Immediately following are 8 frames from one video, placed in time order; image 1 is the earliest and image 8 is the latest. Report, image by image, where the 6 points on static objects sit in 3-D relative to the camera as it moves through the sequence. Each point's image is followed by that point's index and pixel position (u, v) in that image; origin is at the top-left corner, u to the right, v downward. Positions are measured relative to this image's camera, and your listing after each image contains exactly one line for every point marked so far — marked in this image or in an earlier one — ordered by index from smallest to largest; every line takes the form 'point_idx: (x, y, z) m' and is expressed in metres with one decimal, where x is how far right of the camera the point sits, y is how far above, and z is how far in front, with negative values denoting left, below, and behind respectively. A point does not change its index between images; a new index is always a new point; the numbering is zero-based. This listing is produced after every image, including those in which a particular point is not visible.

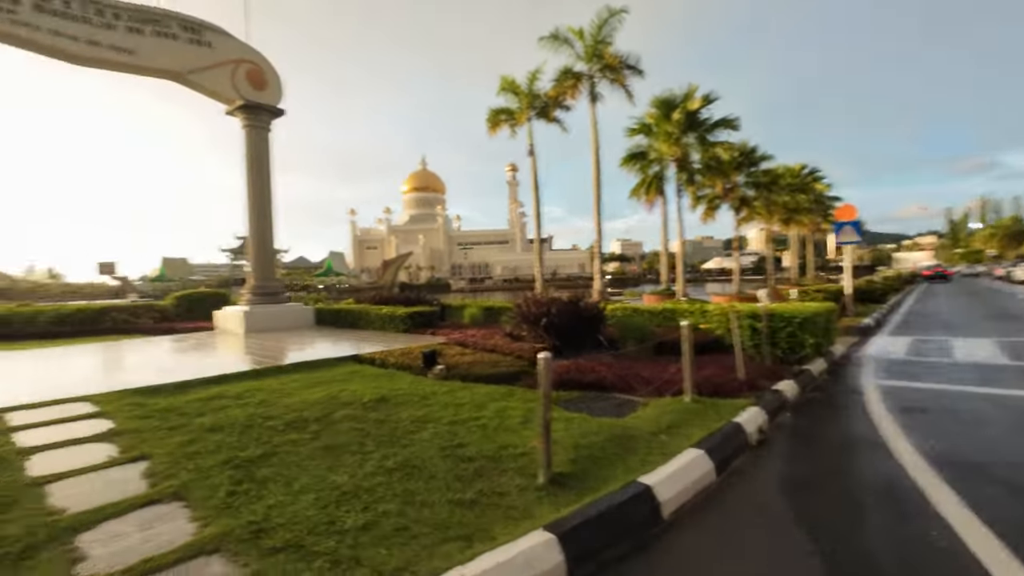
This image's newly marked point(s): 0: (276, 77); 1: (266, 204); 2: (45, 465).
0: (-5.3, +4.7, +12.4) m
1: (-5.5, +1.9, +12.3) m
2: (-2.9, -1.0, +3.4) m
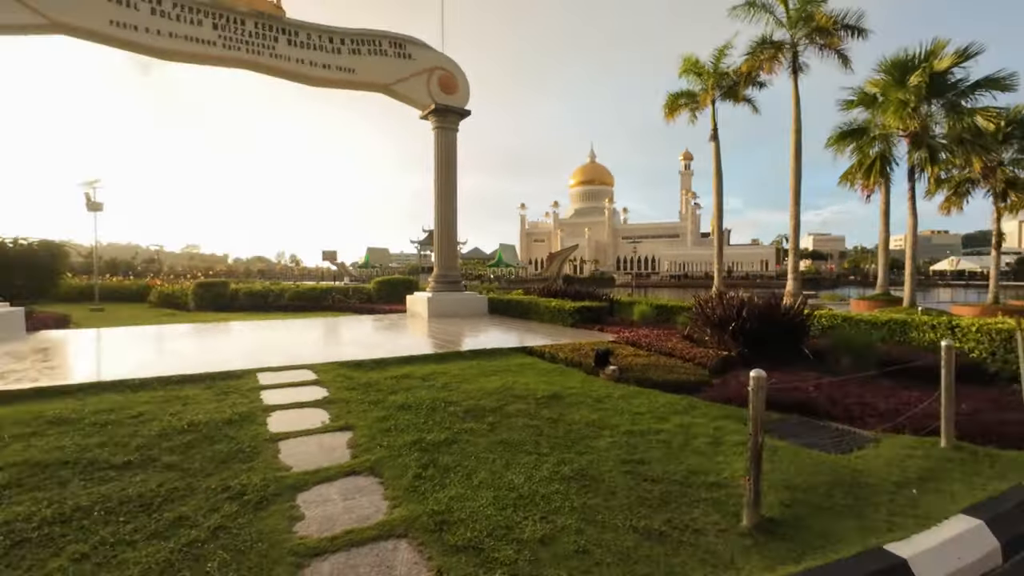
0: (-1.1, +5.0, +13.2) m
1: (-1.5, +2.1, +13.2) m
2: (-1.7, -1.0, +4.0) m
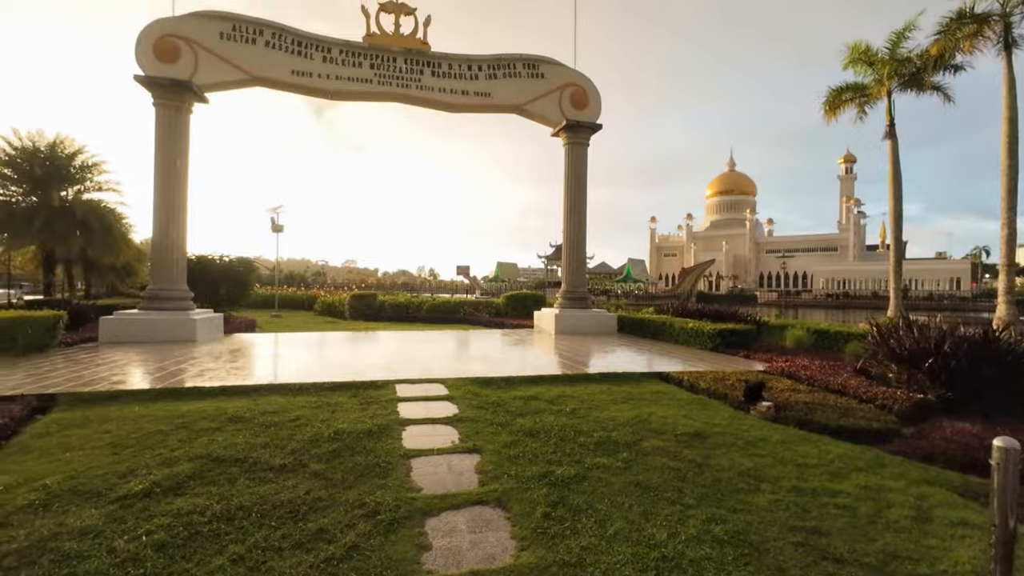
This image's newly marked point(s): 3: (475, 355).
0: (+2.0, +4.6, +13.1) m
1: (+1.6, +1.7, +13.1) m
2: (-0.8, -1.1, +4.1) m
3: (-0.7, -1.2, +10.2) m
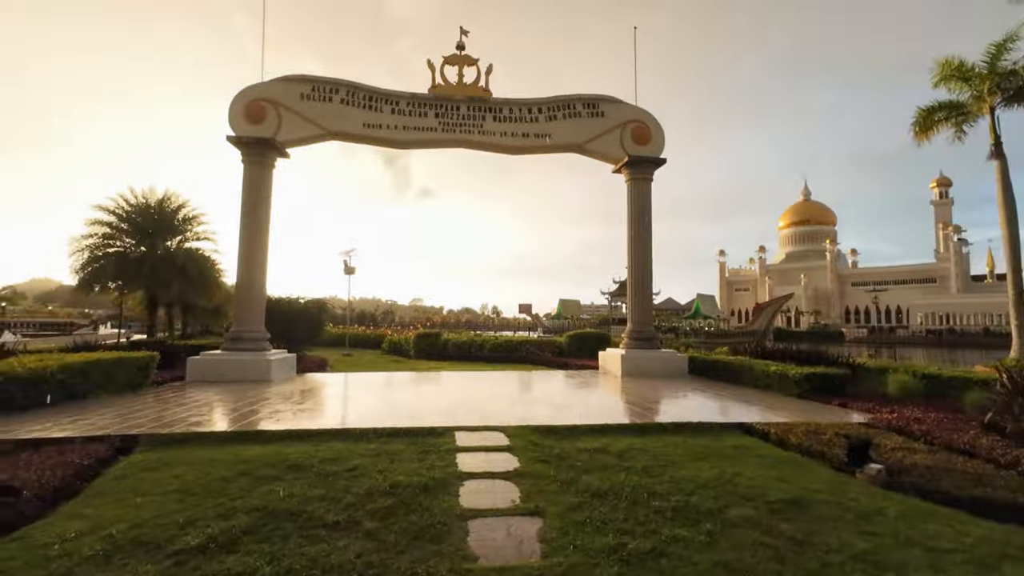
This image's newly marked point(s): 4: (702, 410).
0: (+3.4, +3.7, +12.8) m
1: (+3.1, +0.8, +12.7) m
2: (-0.3, -1.4, +3.8) m
3: (+0.5, -1.9, +9.8) m
4: (+2.8, -1.8, +8.0) m
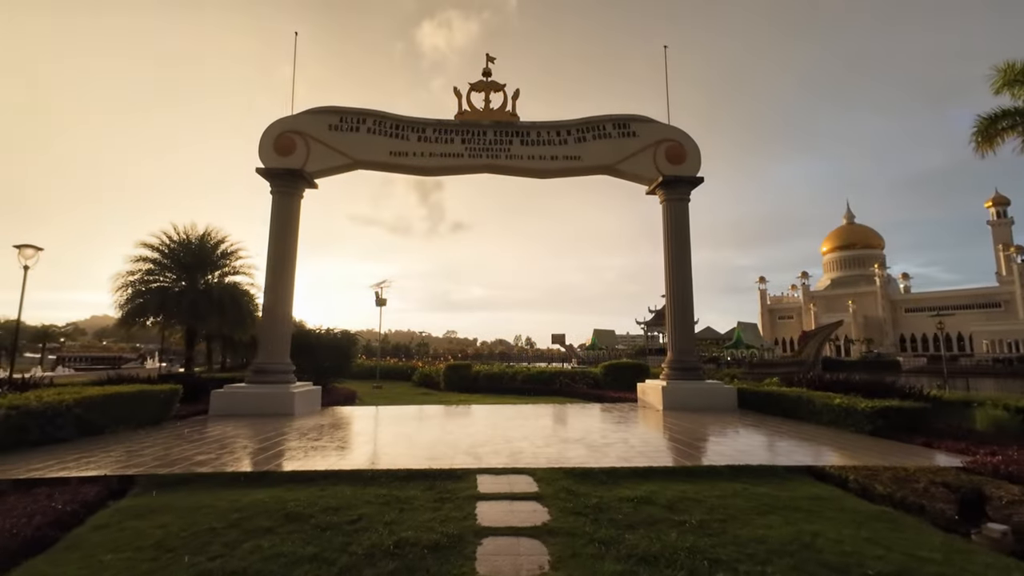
0: (+4.1, +3.1, +12.2) m
1: (+3.8, +0.2, +11.9) m
2: (-0.1, -1.5, +3.2) m
3: (+1.0, -2.4, +9.1) m
4: (+3.2, -2.1, +7.2) m
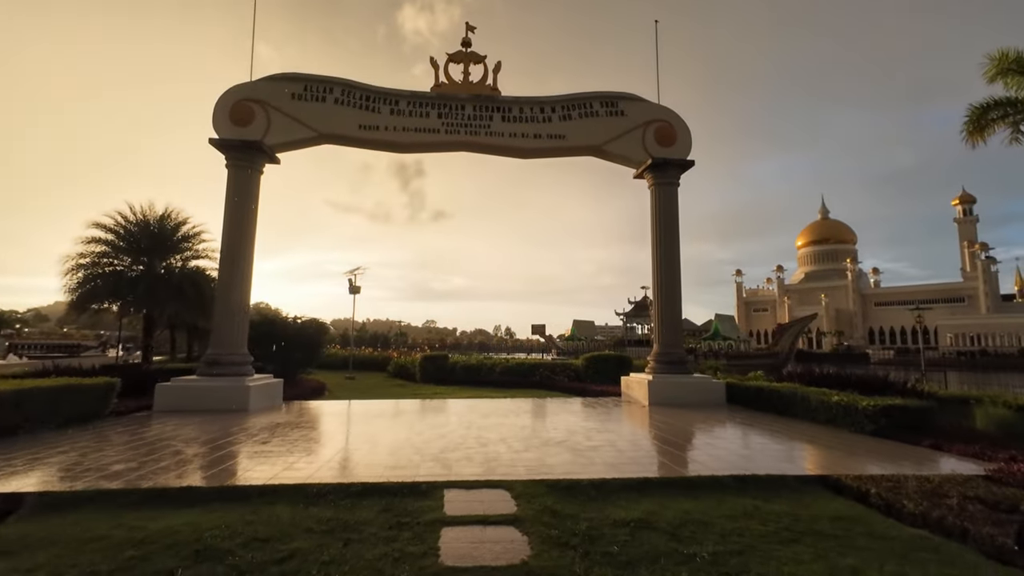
0: (+3.6, +3.3, +11.5) m
1: (+3.3, +0.5, +11.3) m
2: (-0.3, -1.4, +2.4) m
3: (+0.6, -2.2, +8.4) m
4: (+2.9, -2.0, +6.6) m
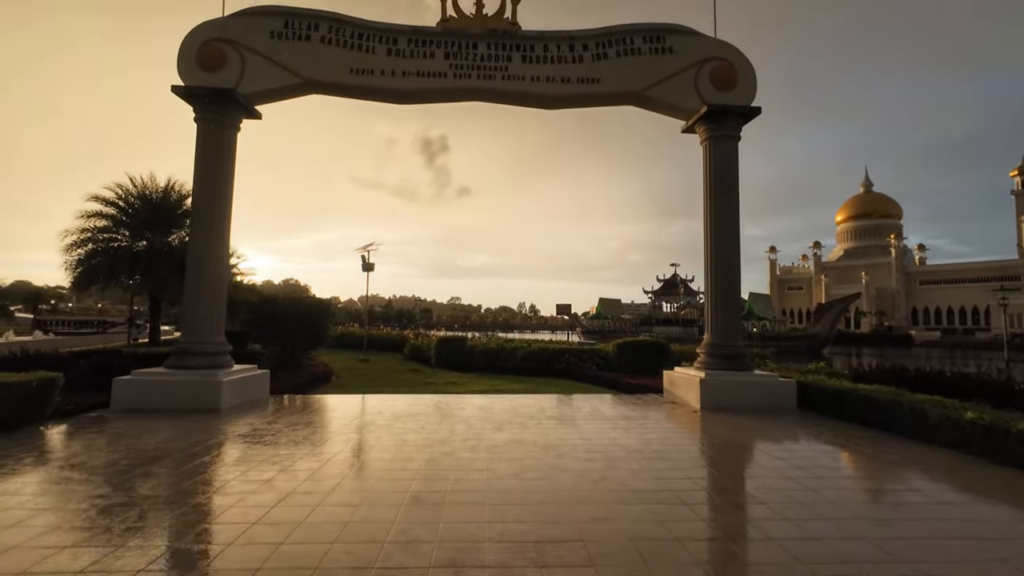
0: (+4.1, +3.7, +9.4) m
1: (+3.7, +0.9, +9.3) m
2: (-0.3, -1.4, +0.7) m
3: (+0.9, -1.9, +6.7) m
4: (+3.0, -1.8, +4.7) m
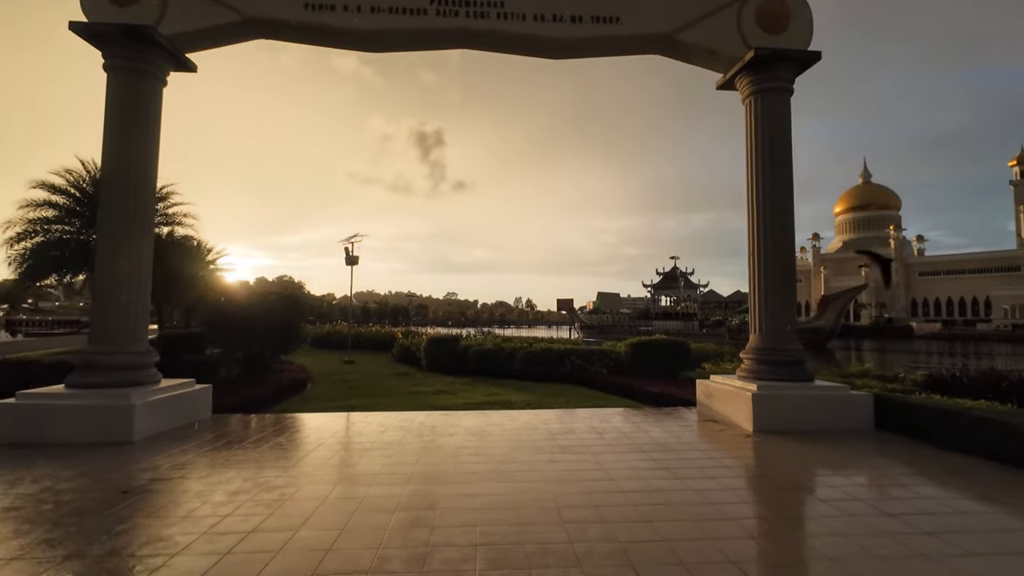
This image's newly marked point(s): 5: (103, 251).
0: (+4.0, +3.8, +7.5) m
1: (+3.7, +1.0, +7.5) m
2: (-0.2, -1.4, -1.1) m
3: (+0.9, -1.8, +4.8) m
4: (+3.1, -1.7, +2.9) m
5: (-5.1, +0.5, +7.0) m
